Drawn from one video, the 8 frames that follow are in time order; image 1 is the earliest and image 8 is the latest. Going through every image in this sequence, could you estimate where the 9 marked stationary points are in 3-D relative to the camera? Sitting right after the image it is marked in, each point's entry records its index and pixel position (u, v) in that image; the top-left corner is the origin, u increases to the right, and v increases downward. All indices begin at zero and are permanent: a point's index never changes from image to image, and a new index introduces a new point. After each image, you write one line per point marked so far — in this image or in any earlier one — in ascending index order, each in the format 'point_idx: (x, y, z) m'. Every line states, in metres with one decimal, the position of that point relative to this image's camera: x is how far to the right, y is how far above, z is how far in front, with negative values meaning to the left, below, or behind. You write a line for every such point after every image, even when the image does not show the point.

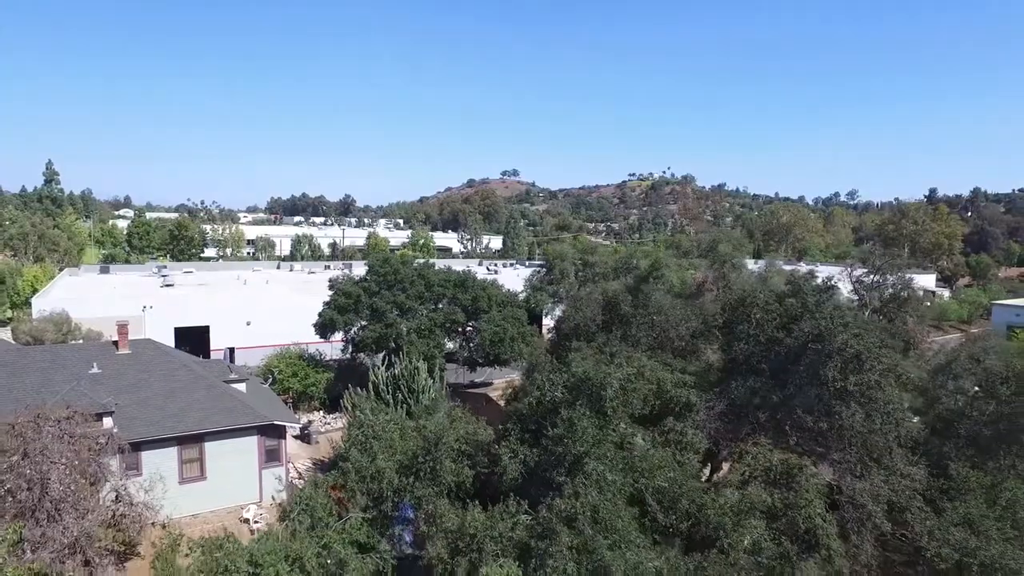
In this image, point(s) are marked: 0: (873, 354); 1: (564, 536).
0: (+6.3, -1.1, +11.5) m
1: (+0.6, -2.8, +7.3) m
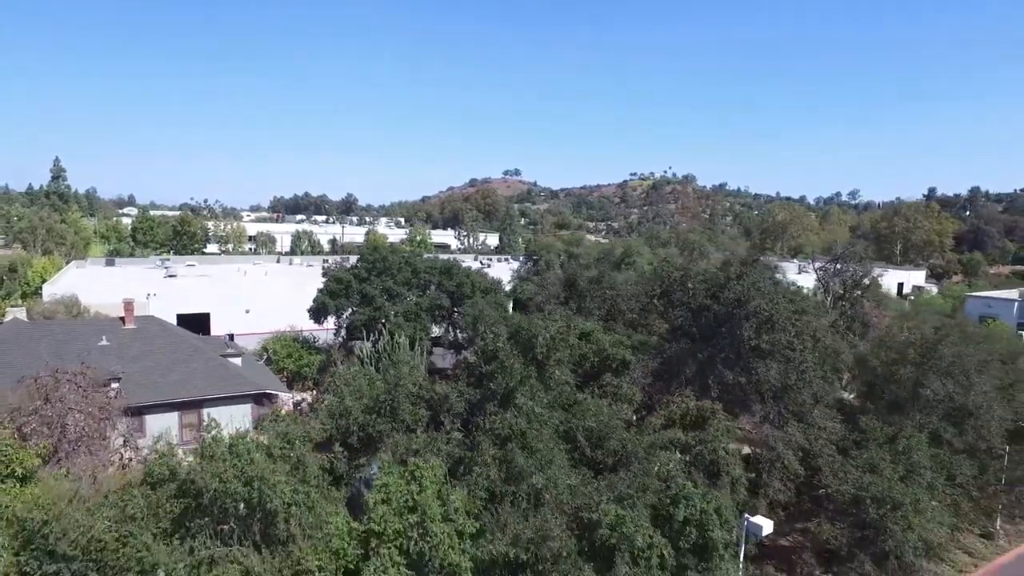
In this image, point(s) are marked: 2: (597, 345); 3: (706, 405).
0: (+5.5, -0.5, +13.2) m
1: (-0.3, -2.2, +9.0) m
2: (+1.8, -1.2, +13.1) m
3: (+3.5, -2.1, +12.0) m
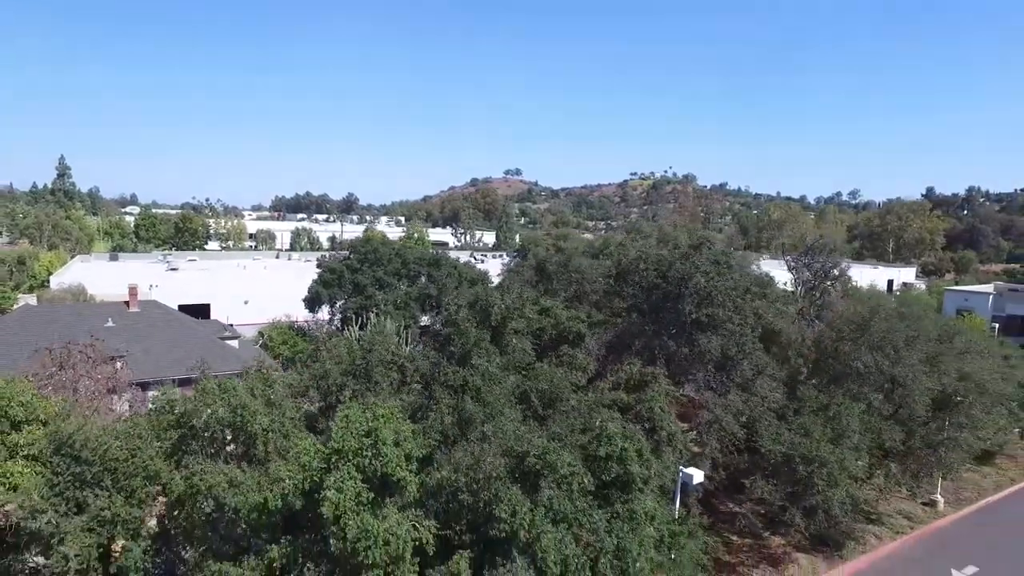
0: (+4.7, -0.1, +14.6) m
1: (-1.1, -1.8, +10.4) m
2: (+1.0, -0.7, +14.6) m
3: (+2.8, -1.7, +13.5) m
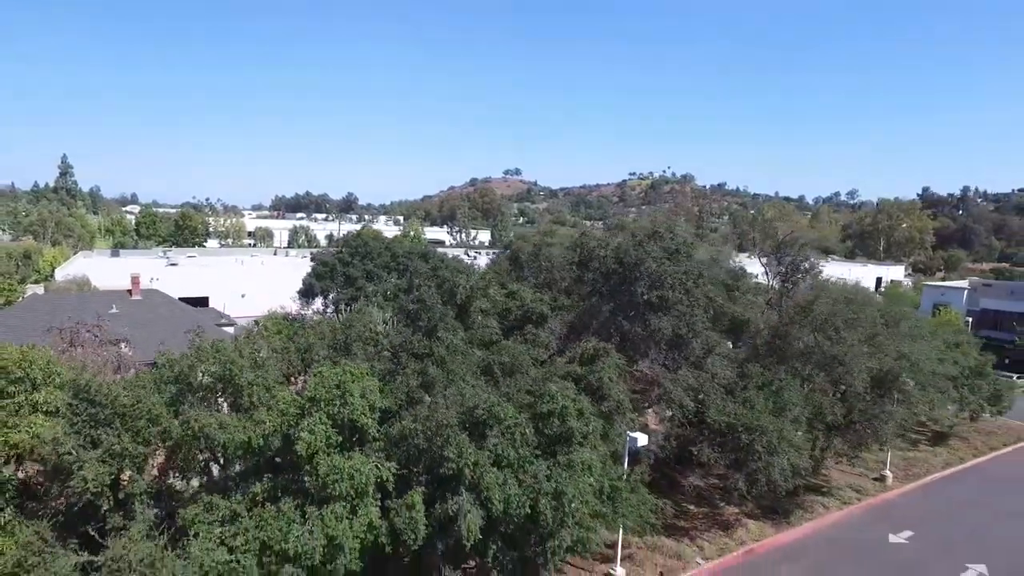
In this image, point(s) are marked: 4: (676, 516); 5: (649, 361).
0: (+3.9, +0.3, +16.1) m
1: (-1.9, -1.4, +11.9) m
2: (+0.2, -0.4, +16.0) m
3: (+2.0, -1.3, +14.9) m
4: (+4.5, -6.2, +17.8) m
5: (+3.4, -1.8, +16.0) m
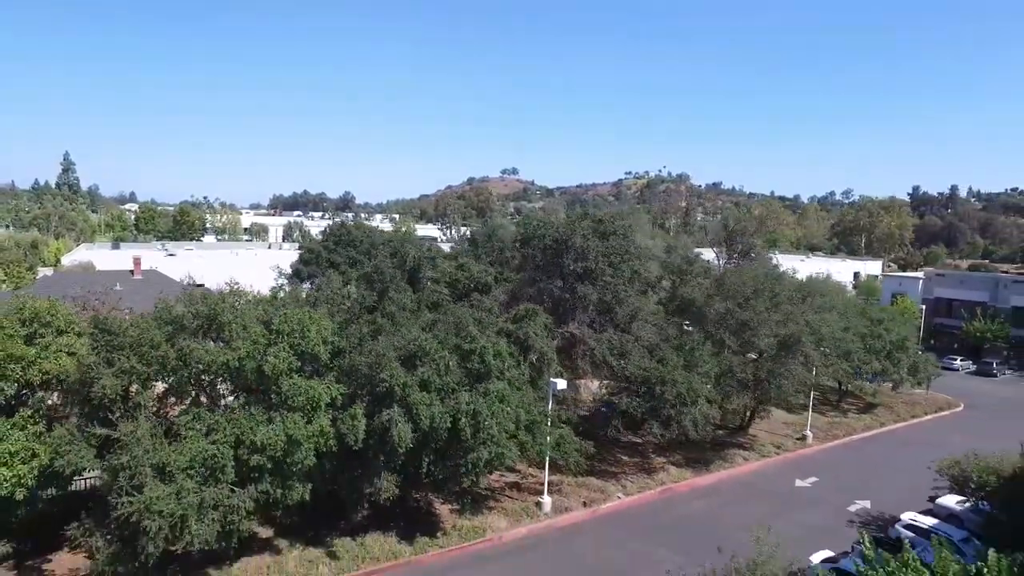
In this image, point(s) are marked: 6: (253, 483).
0: (+2.5, +1.1, +18.8) m
1: (-3.3, -0.6, +14.6) m
2: (-1.2, +0.4, +18.7) m
3: (+0.5, -0.6, +17.6) m
4: (+3.0, -5.5, +20.5) m
5: (+1.9, -1.0, +18.7) m
6: (-4.7, -3.5, +11.7) m
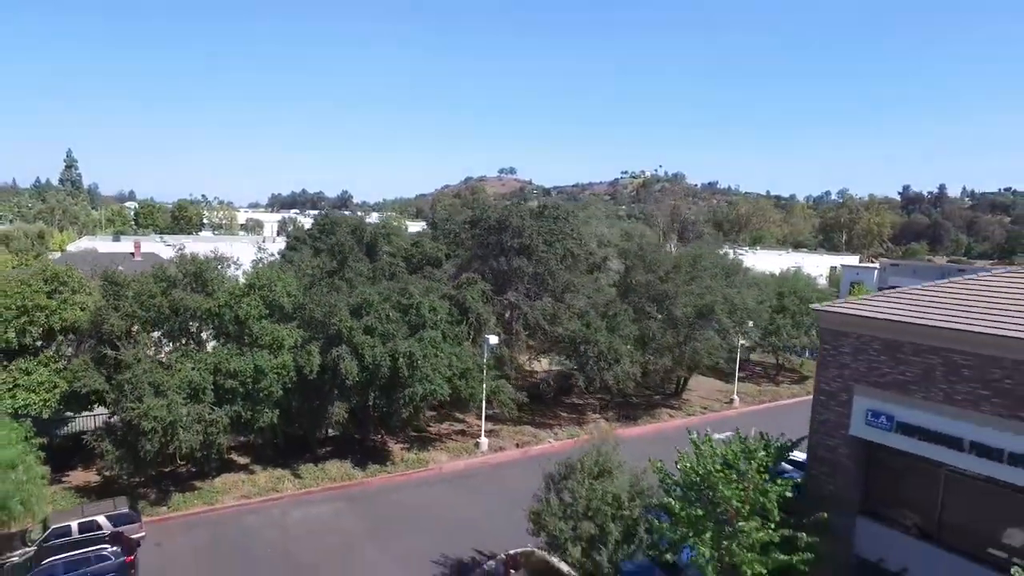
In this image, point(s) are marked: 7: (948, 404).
0: (+0.7, +1.9, +21.8) m
1: (-5.1, +0.2, +17.6) m
2: (-3.0, +1.3, +21.8) m
3: (-1.2, +0.3, +20.7) m
4: (+1.3, -4.6, +23.6) m
5: (+0.1, -0.2, +21.8) m
6: (-6.4, -2.6, +14.7) m
7: (+6.7, -1.8, +10.0) m
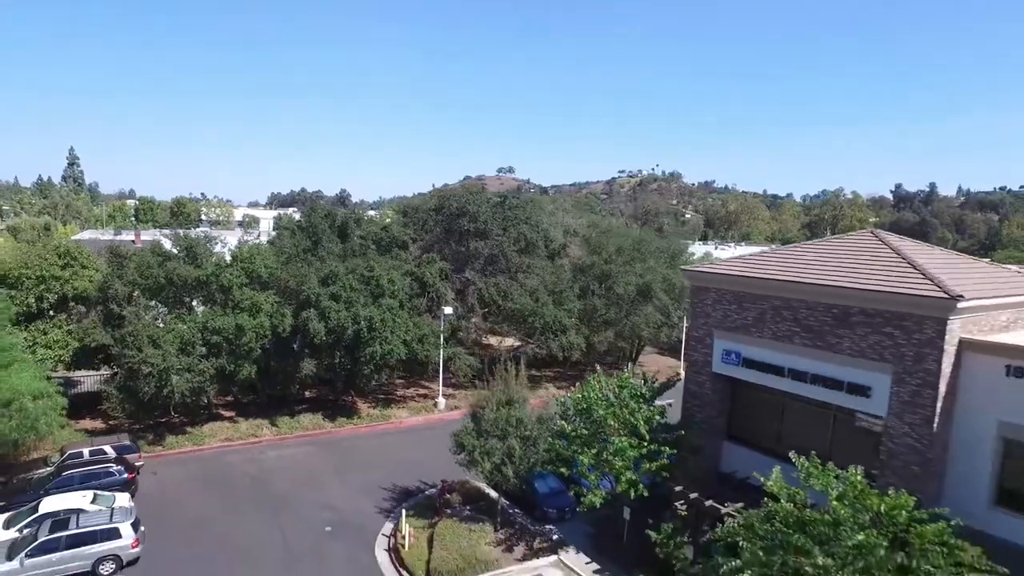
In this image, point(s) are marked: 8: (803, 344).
0: (-0.9, +2.7, +24.6) m
1: (-6.7, +1.0, +20.4) m
2: (-4.6, +2.0, +24.5) m
3: (-2.8, +1.0, +23.5) m
4: (-0.3, -3.8, +26.4) m
5: (-1.5, +0.6, +24.5) m
6: (-8.0, -1.9, +17.5) m
7: (+5.1, -1.0, +12.8) m
8: (+5.5, -1.0, +12.2) m
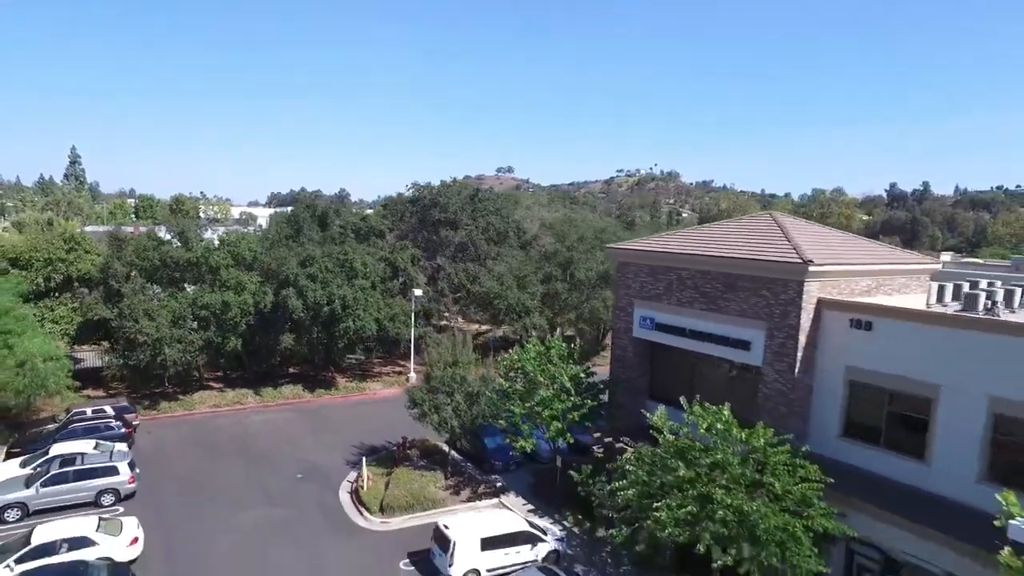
0: (-2.2, +3.2, +26.7) m
1: (-8.0, +1.5, +22.5) m
2: (-5.9, +2.6, +26.6) m
3: (-4.1, +1.6, +25.6) m
4: (-1.6, -3.3, +28.5) m
5: (-2.8, +1.2, +26.6) m
6: (-9.3, -1.3, +19.6) m
7: (+3.8, -0.4, +14.9) m
8: (+4.2, -0.5, +14.3) m
